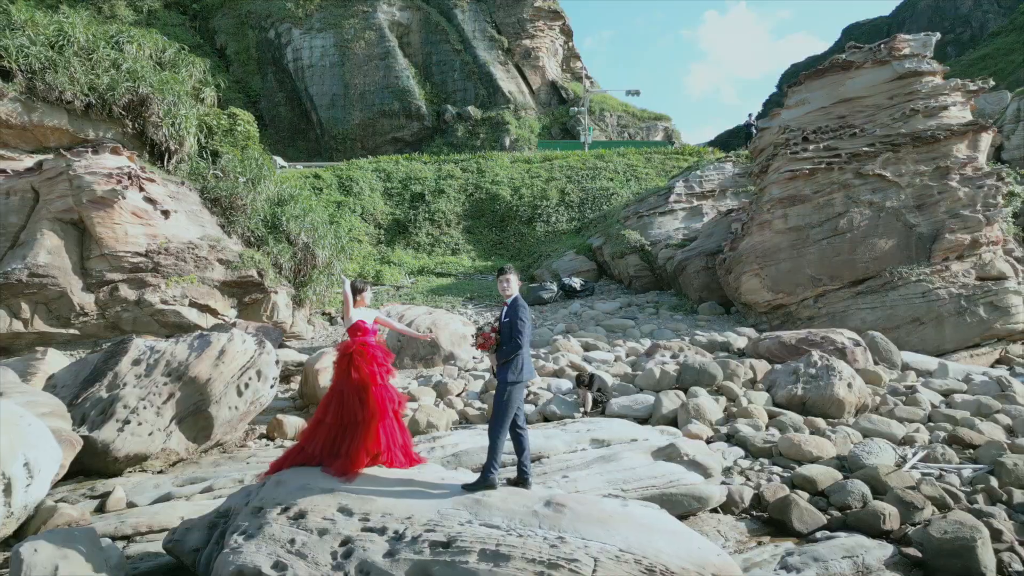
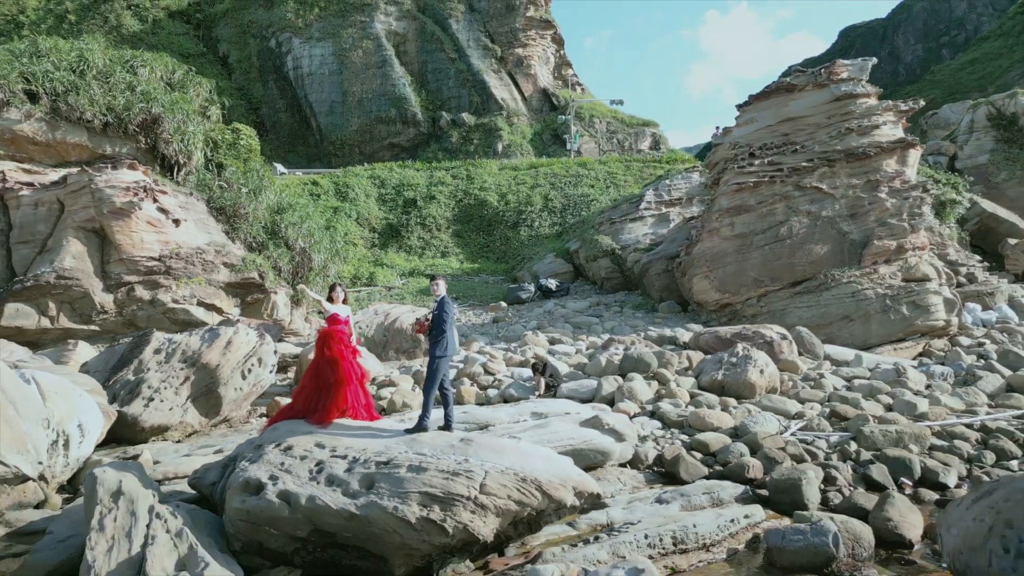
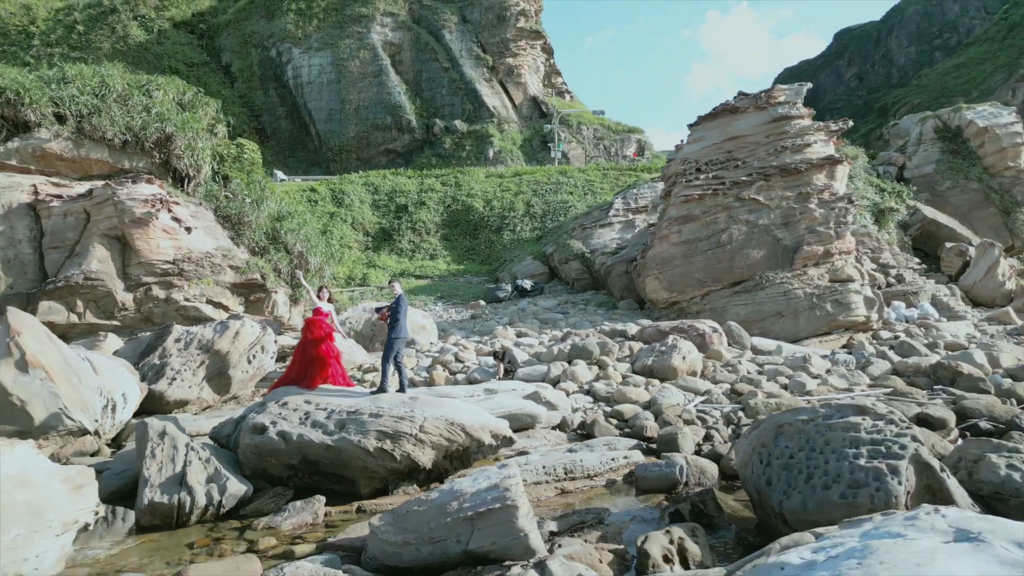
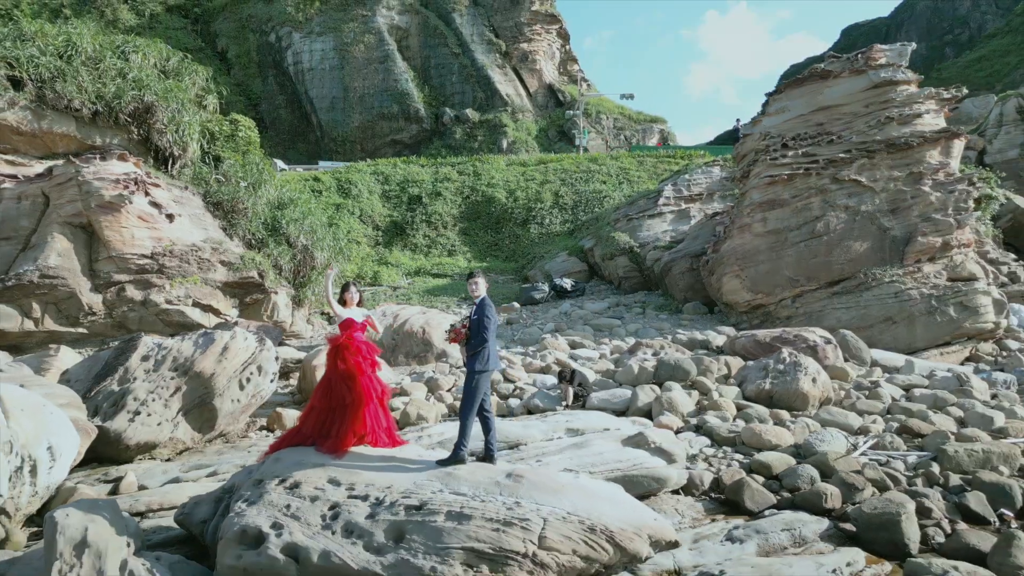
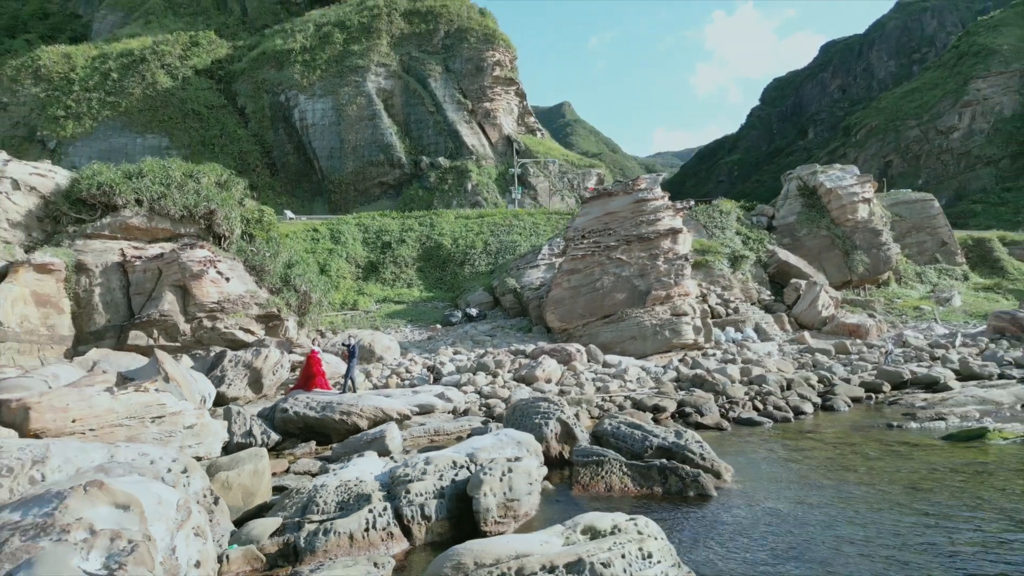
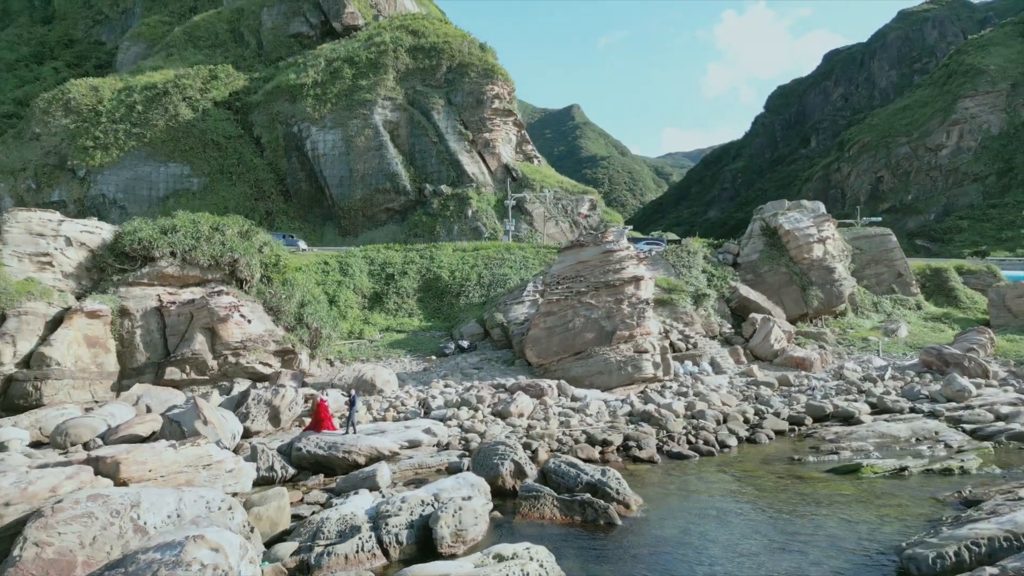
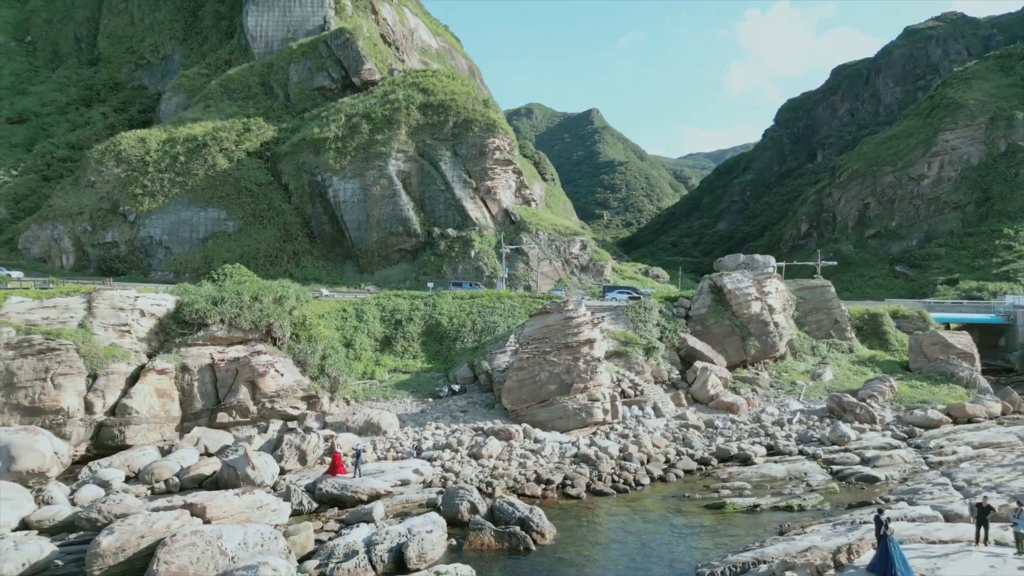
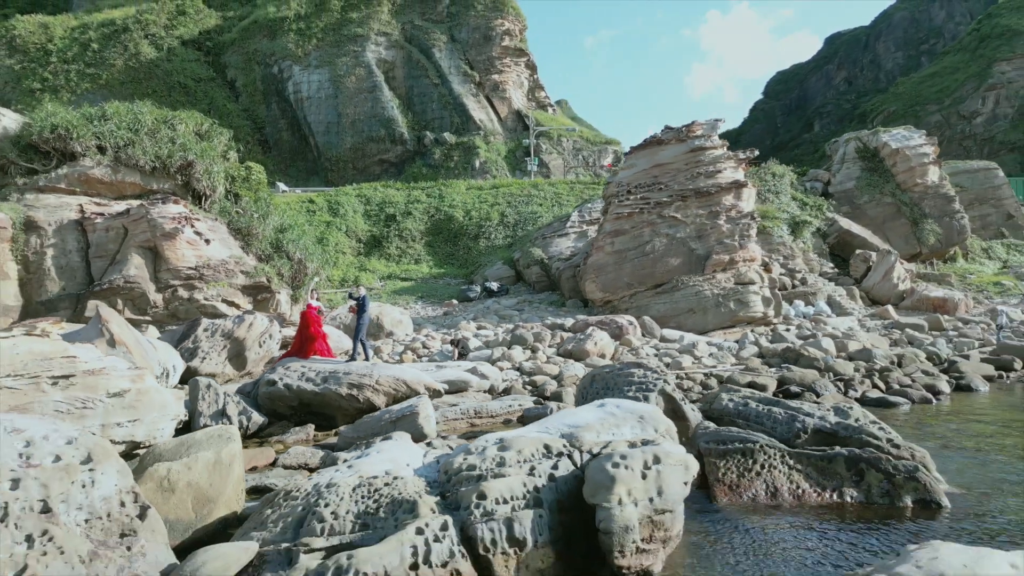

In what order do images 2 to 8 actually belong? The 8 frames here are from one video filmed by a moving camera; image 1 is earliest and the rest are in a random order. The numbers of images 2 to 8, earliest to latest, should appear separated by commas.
4, 2, 3, 8, 5, 6, 7
